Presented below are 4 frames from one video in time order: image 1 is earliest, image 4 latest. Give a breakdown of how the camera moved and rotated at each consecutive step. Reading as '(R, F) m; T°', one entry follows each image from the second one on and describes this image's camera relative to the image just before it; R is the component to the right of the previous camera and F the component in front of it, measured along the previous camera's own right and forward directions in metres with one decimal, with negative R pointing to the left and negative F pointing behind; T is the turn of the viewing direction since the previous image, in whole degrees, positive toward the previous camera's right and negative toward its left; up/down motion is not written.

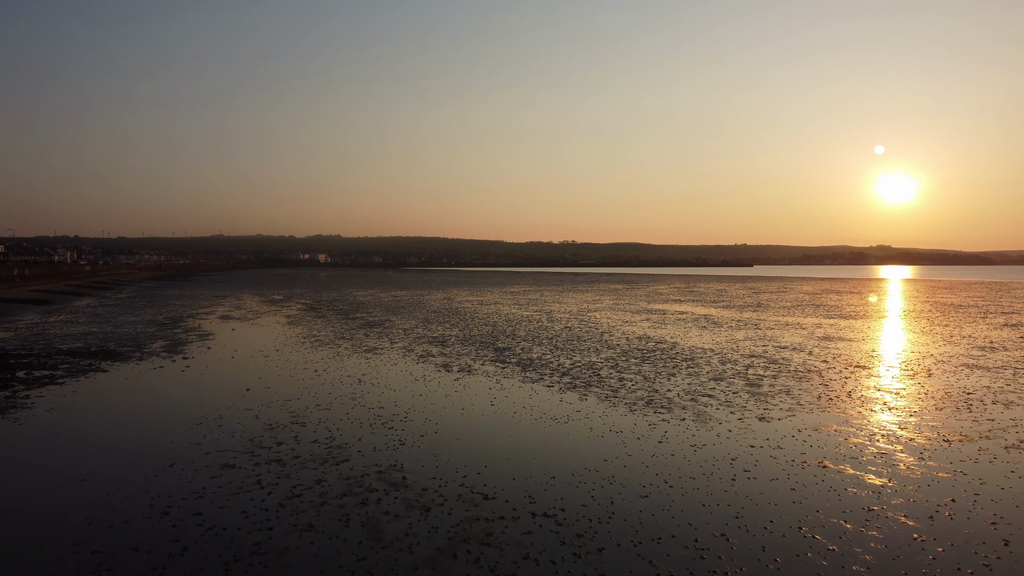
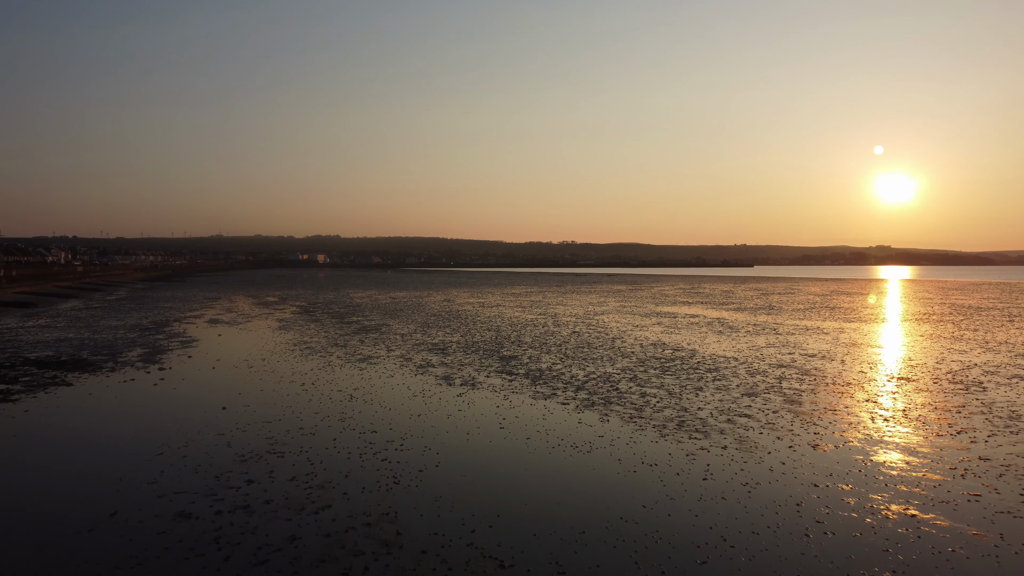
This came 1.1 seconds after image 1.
(-0.2, +1.6) m; 0°
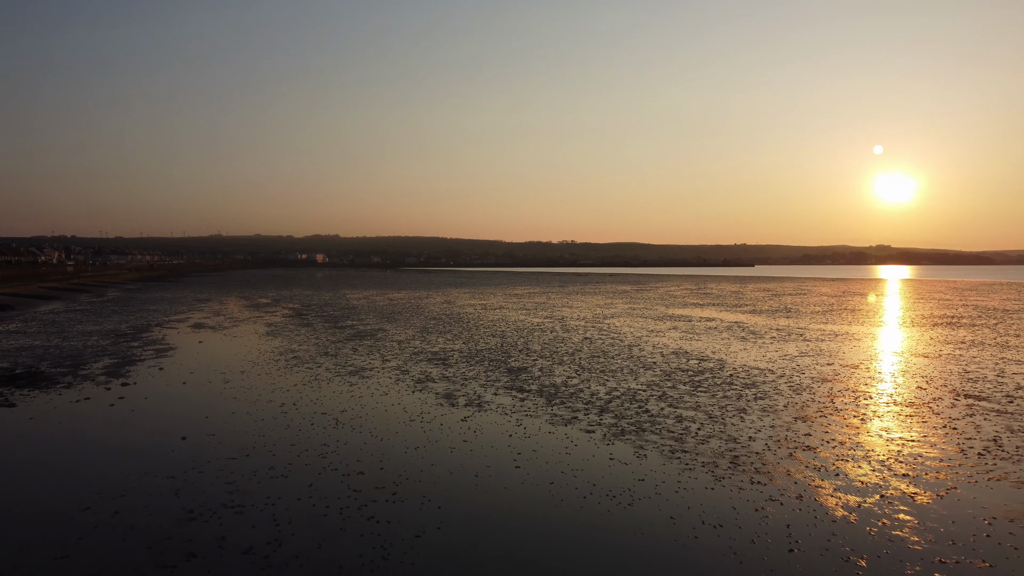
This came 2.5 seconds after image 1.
(-0.3, +2.0) m; 0°
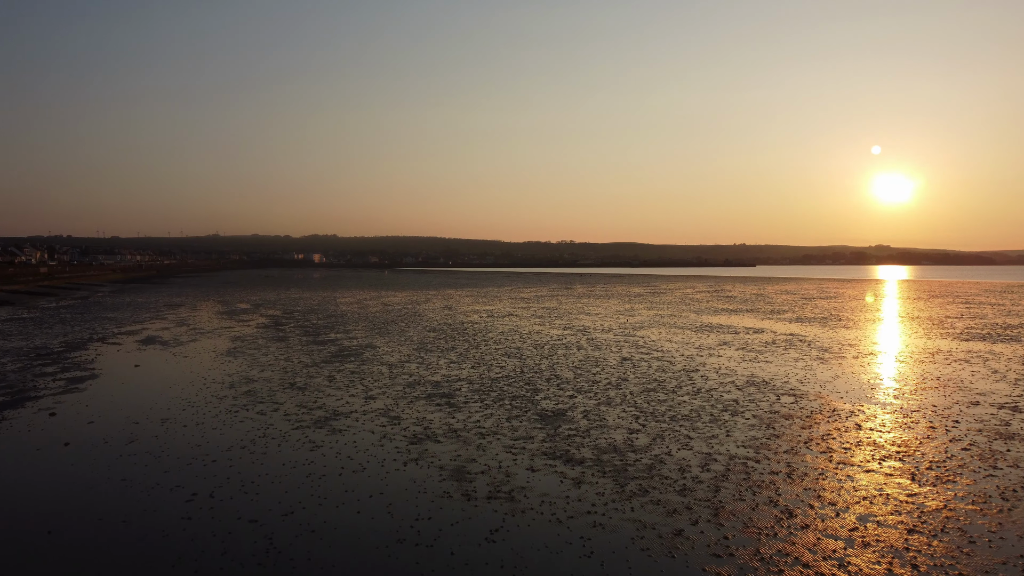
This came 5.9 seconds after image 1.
(-0.8, +4.9) m; 0°
